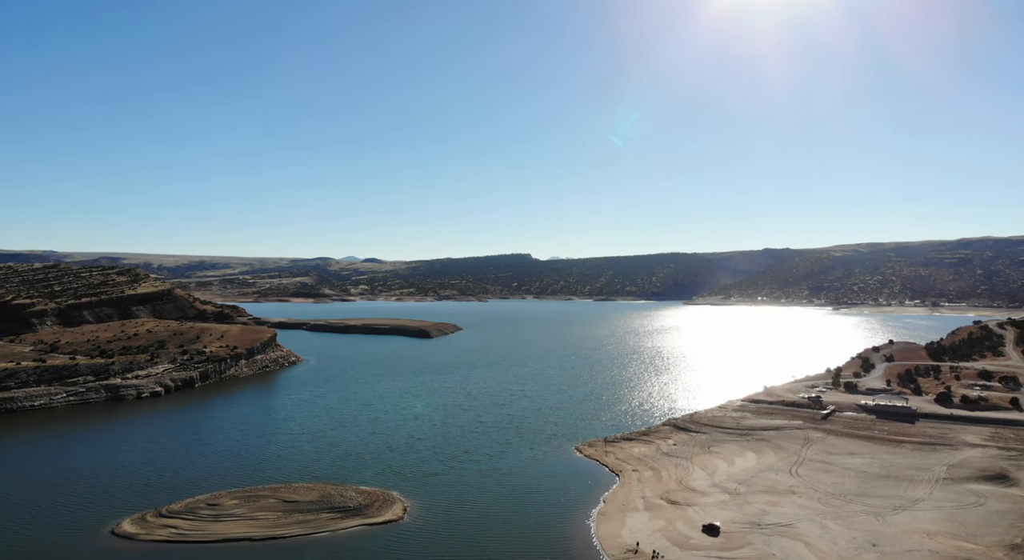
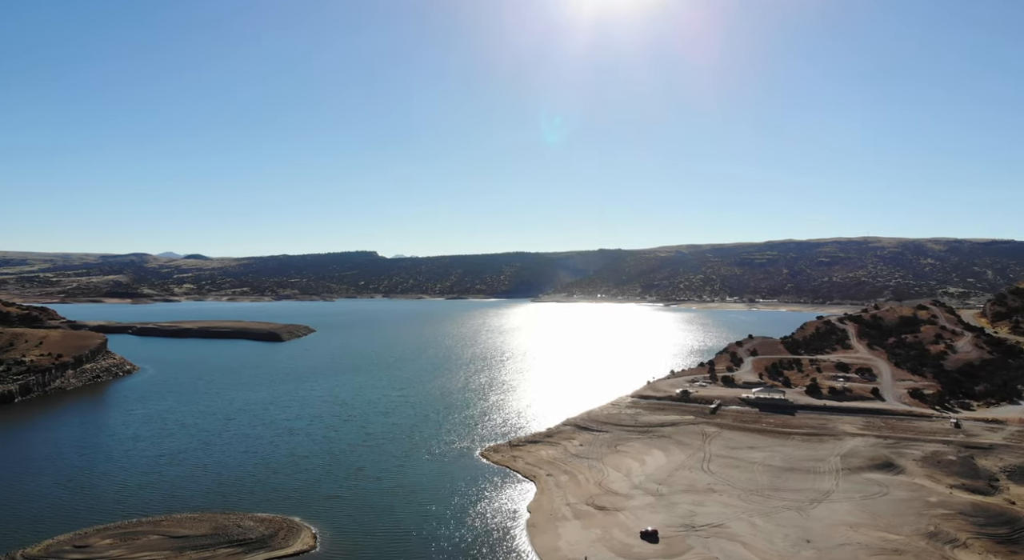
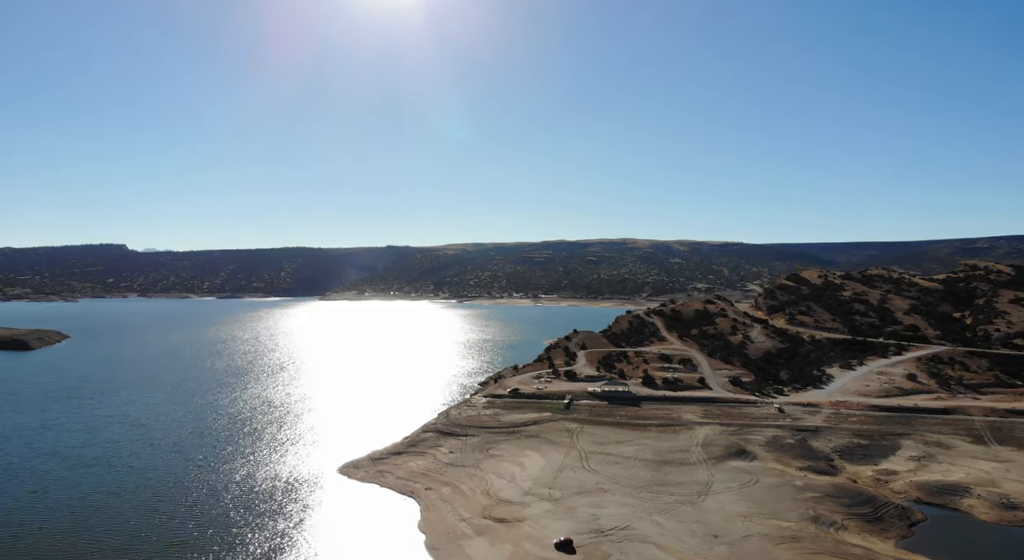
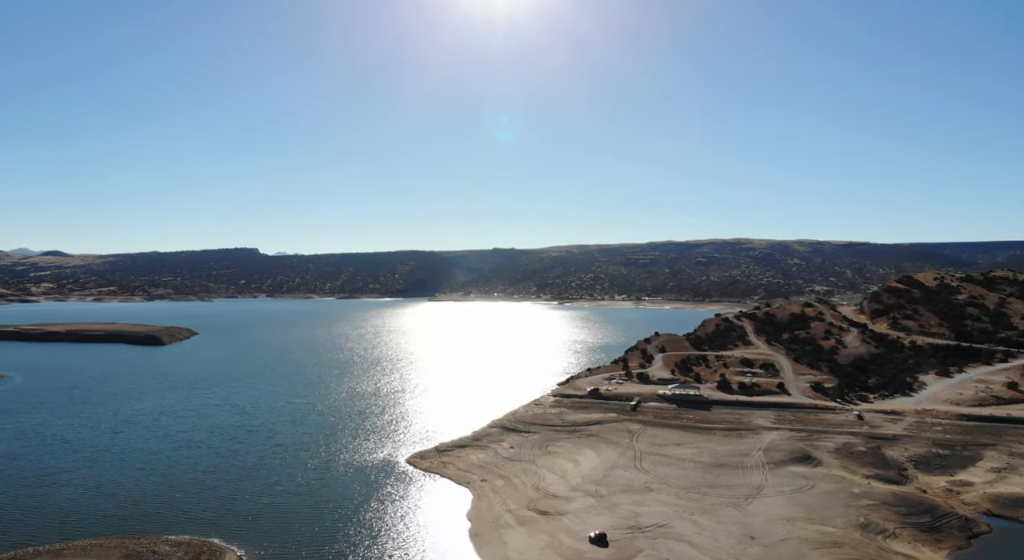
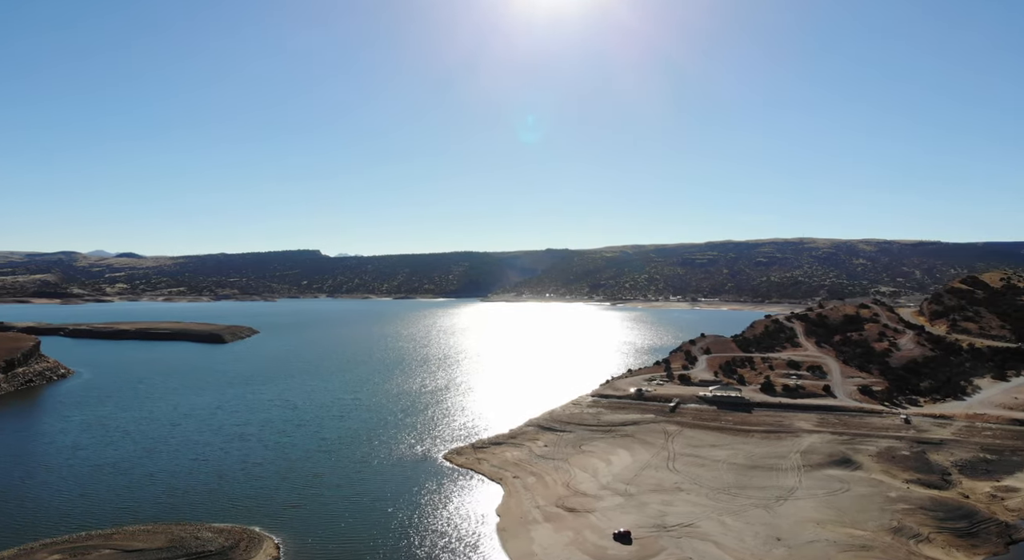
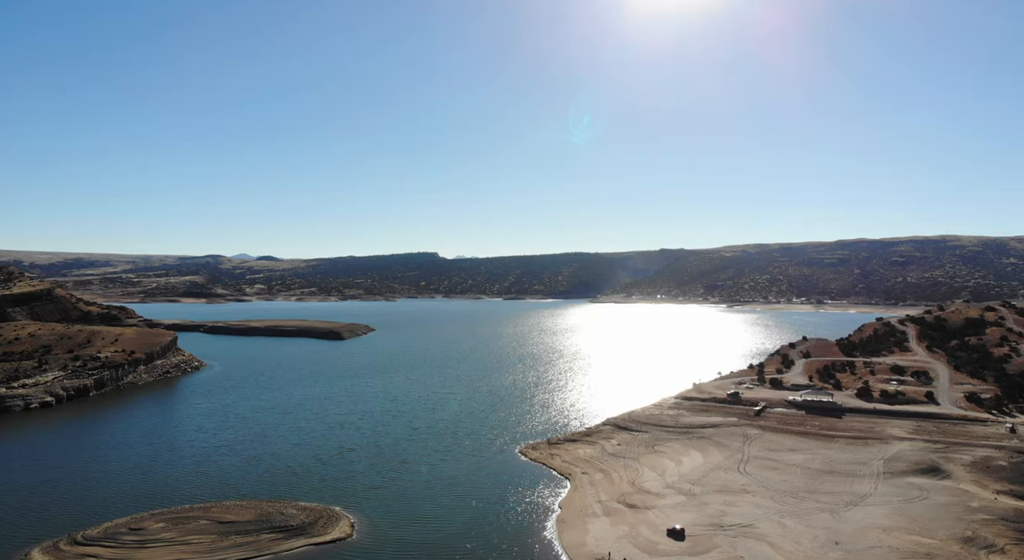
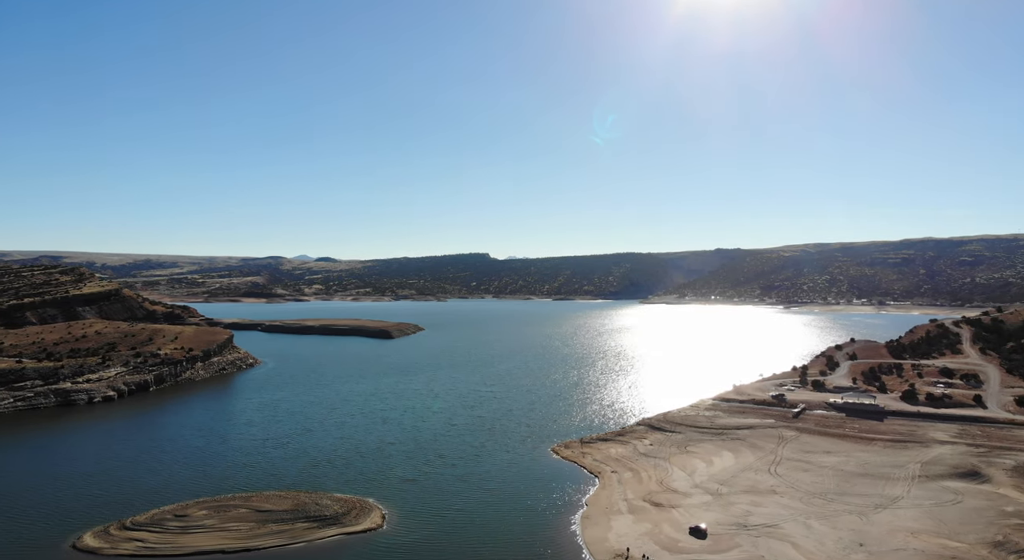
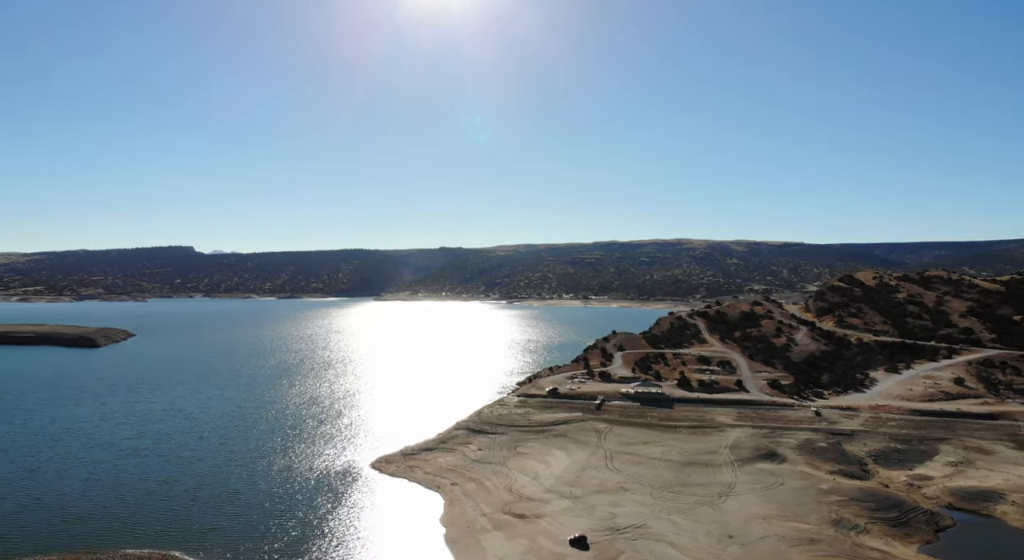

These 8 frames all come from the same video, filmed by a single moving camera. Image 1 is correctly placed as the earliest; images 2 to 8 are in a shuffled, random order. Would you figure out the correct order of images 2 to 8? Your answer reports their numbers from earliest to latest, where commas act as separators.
7, 6, 2, 5, 4, 8, 3
